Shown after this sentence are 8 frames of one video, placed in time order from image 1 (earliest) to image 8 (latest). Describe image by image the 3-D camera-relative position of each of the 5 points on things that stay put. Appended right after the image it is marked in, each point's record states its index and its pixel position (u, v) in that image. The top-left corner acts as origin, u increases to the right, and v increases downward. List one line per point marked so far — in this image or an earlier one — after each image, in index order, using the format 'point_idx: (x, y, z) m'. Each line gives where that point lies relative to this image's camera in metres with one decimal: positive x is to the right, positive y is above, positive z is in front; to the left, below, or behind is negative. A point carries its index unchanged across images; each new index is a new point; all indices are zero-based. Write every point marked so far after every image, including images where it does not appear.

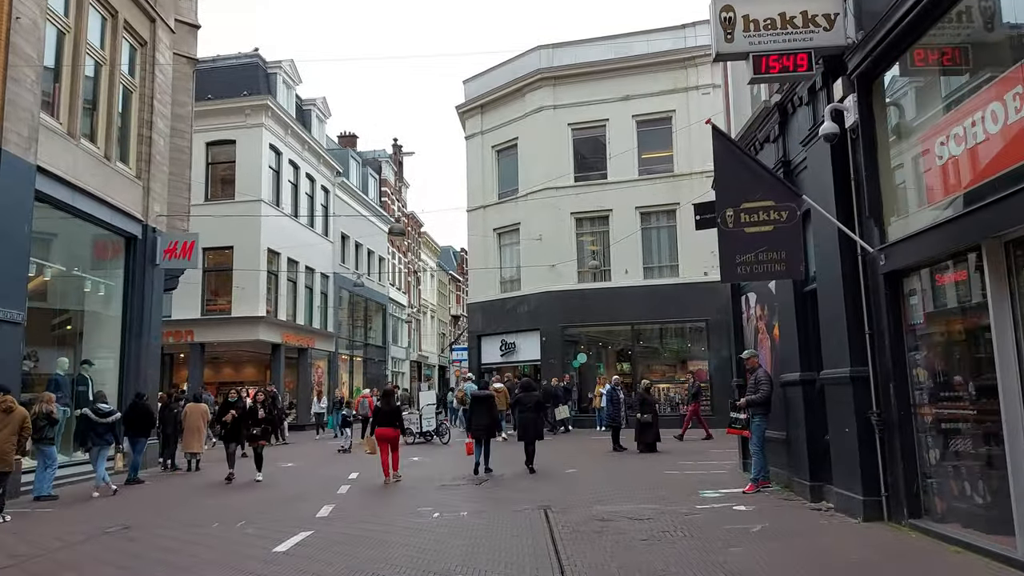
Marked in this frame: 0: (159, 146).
0: (-11.7, +4.7, +17.0) m
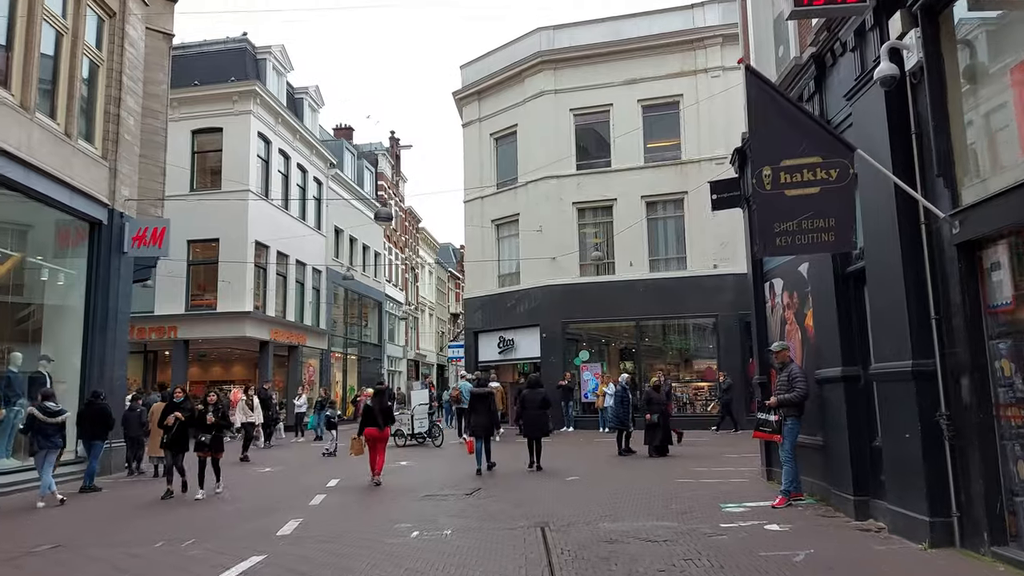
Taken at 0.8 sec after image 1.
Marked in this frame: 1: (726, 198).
0: (-11.8, +5.0, +15.7) m
1: (+4.8, +2.0, +11.5) m
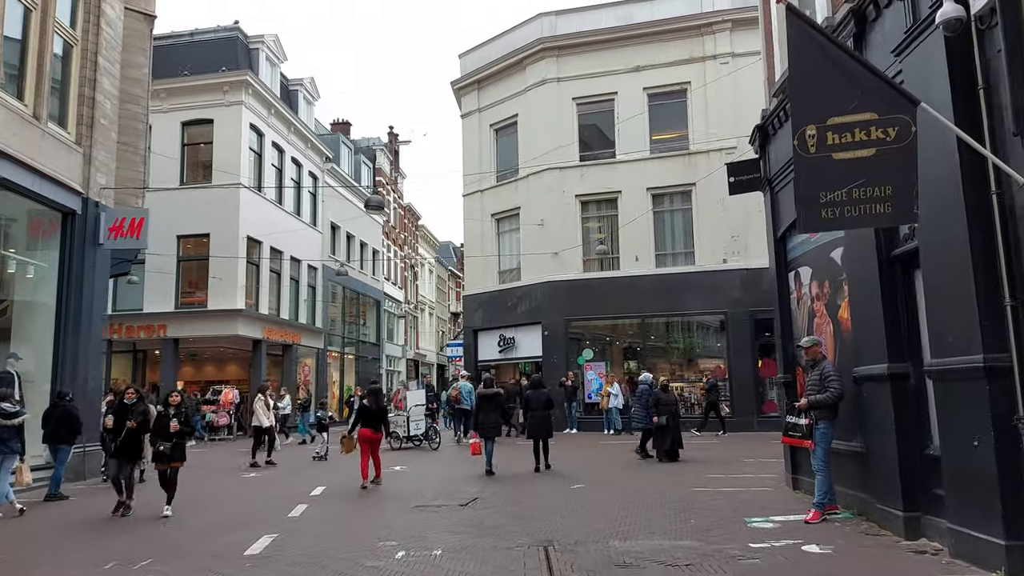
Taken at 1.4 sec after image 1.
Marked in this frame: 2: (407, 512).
0: (-11.8, +5.2, +14.8) m
1: (+4.8, +2.2, +10.6) m
2: (-1.9, -4.1, +9.3) m
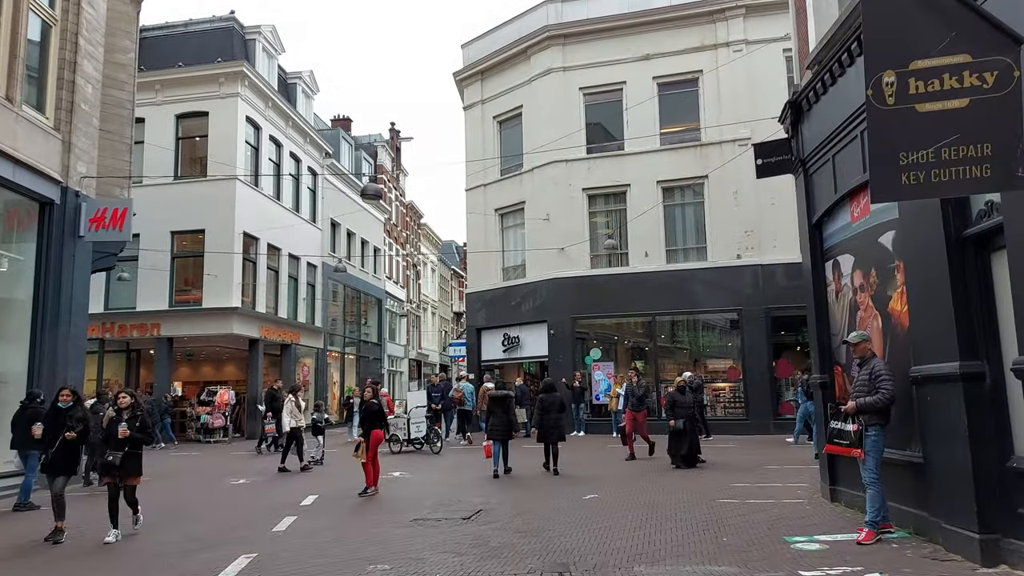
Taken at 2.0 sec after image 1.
0: (-11.7, +5.3, +14.0) m
1: (+4.9, +2.4, +9.7) m
2: (-1.8, -3.9, +8.5) m
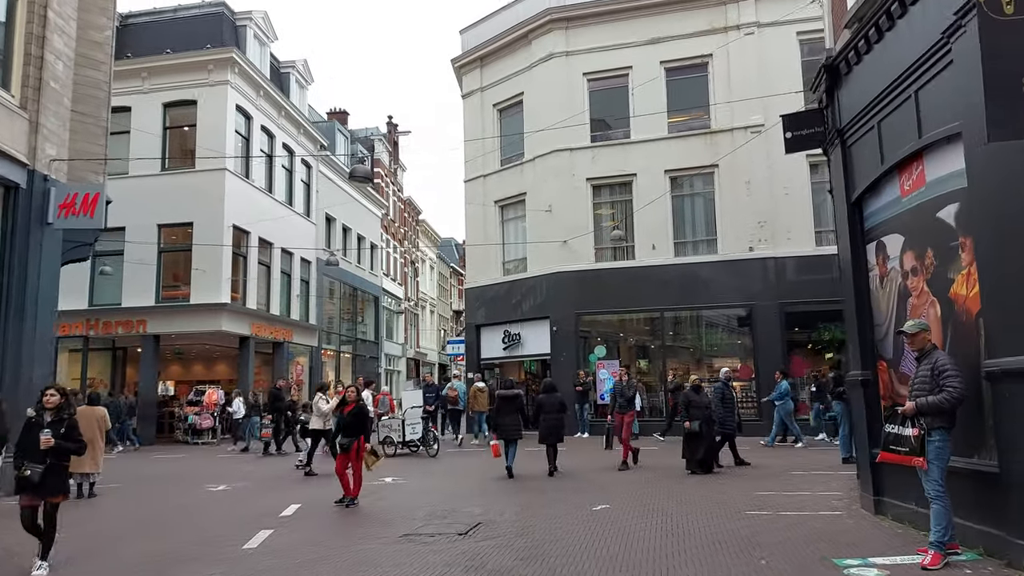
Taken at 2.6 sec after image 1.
0: (-11.6, +5.5, +13.0) m
1: (+5.0, +2.6, +8.7) m
2: (-1.8, -3.7, +7.5) m
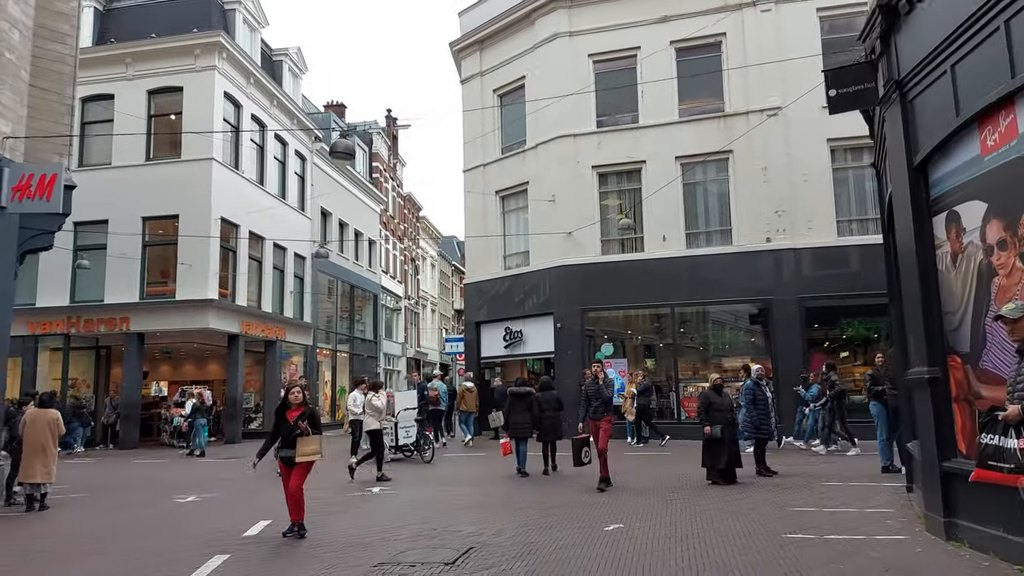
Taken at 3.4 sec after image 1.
0: (-11.6, +5.7, +11.9) m
1: (+4.9, +2.8, +7.5) m
2: (-1.8, -3.5, +6.3) m
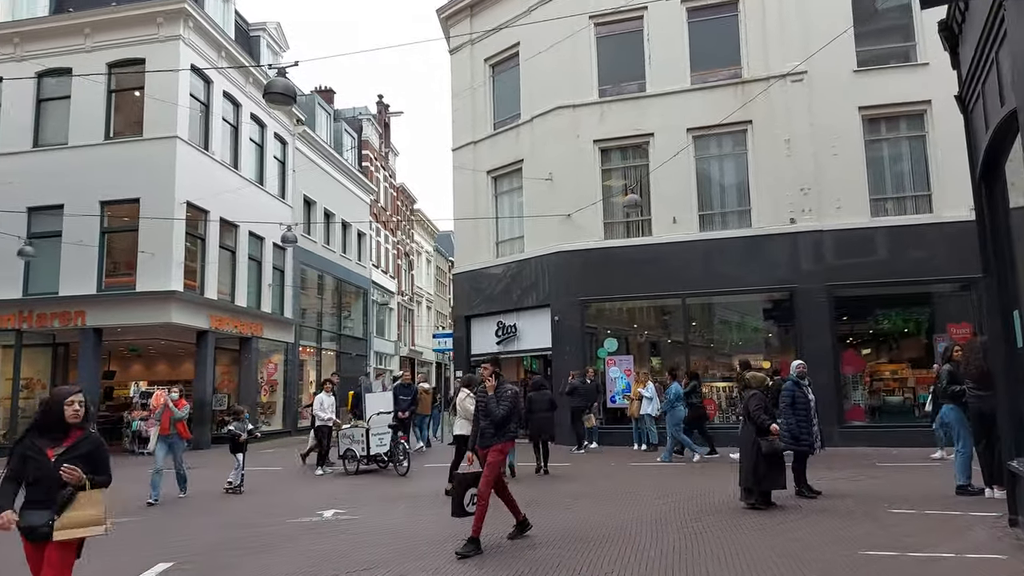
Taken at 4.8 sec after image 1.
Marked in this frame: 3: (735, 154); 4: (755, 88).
0: (-12.0, +6.1, +9.9) m
1: (+4.6, +3.2, +5.4) m
2: (-2.1, -3.1, +4.2) m
3: (+7.6, +4.5, +17.4) m
4: (+8.1, +6.7, +17.1) m
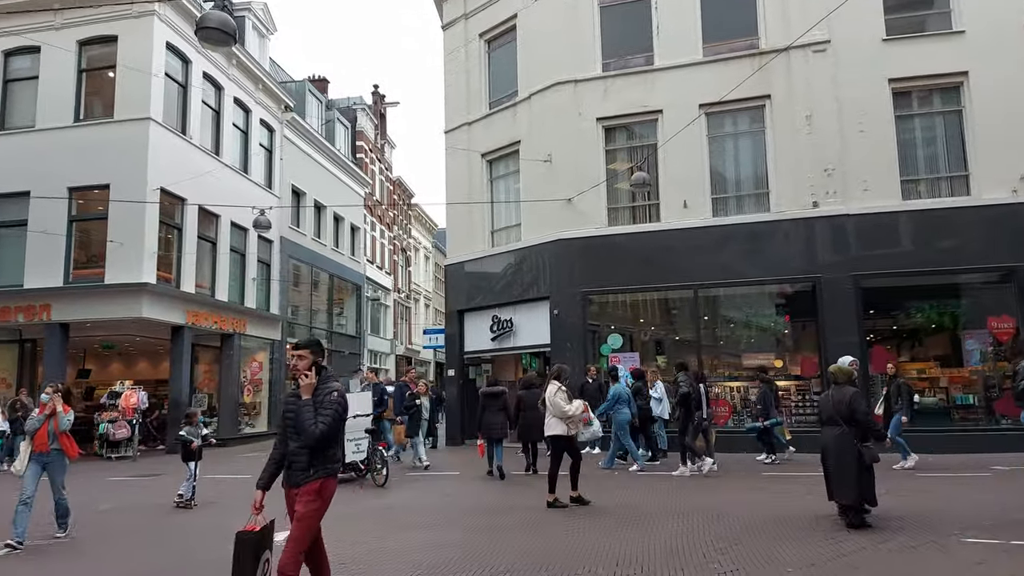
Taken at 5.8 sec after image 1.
0: (-12.1, +6.4, +8.5) m
1: (+4.4, +3.5, +3.9) m
2: (-2.3, -2.8, +2.8) m
3: (+7.5, +4.7, +15.9) m
4: (+8.0, +6.9, +15.6) m
